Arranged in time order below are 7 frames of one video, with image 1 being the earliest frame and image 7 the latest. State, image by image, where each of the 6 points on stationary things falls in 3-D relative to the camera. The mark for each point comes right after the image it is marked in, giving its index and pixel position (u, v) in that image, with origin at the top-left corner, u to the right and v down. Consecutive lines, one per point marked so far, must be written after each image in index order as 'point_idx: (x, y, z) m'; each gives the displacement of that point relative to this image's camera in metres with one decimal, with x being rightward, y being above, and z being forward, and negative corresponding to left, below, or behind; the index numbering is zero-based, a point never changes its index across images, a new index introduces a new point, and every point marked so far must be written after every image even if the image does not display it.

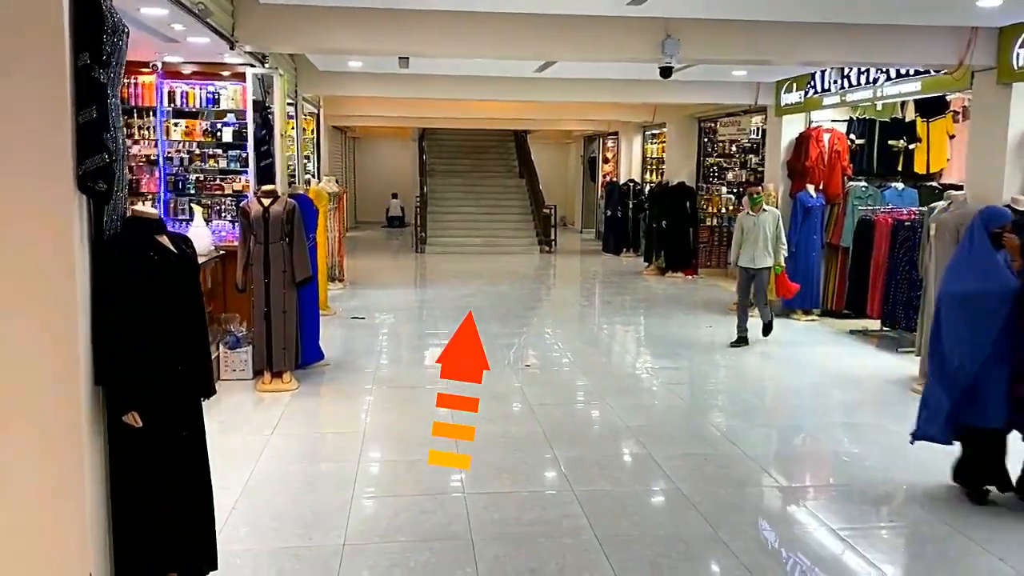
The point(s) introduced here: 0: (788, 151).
0: (+2.9, +1.4, +9.2) m
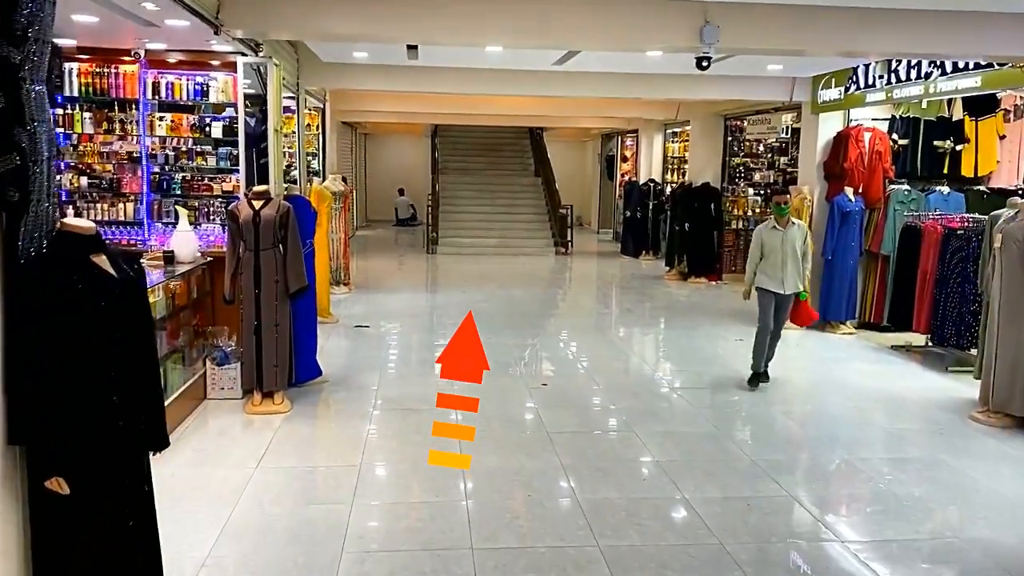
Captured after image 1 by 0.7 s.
0: (+3.1, +1.3, +8.6) m
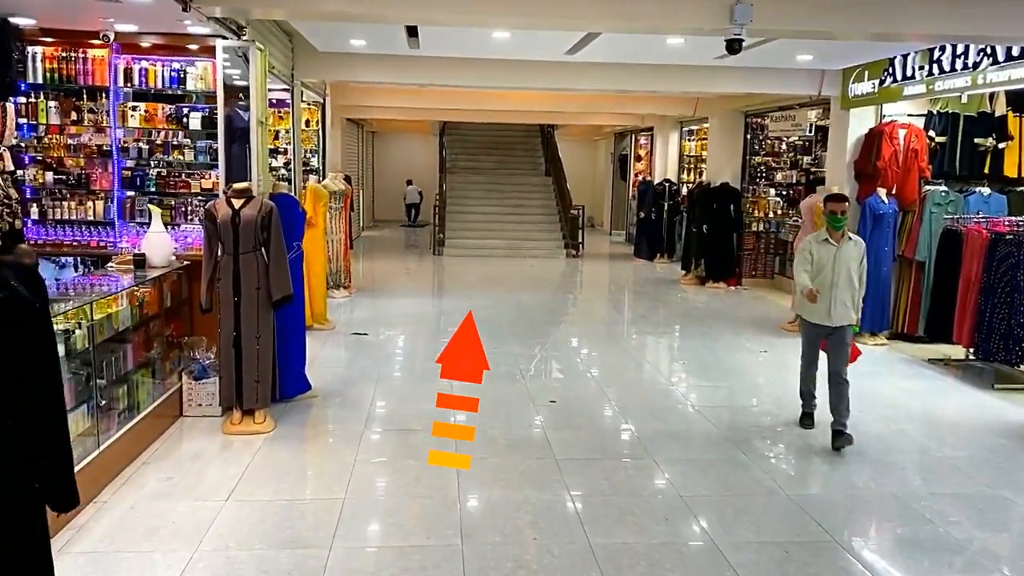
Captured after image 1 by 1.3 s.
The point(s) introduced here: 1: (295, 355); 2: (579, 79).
0: (+3.2, +1.3, +8.0) m
1: (-1.3, -0.4, +5.3) m
2: (+0.7, +2.0, +8.4) m
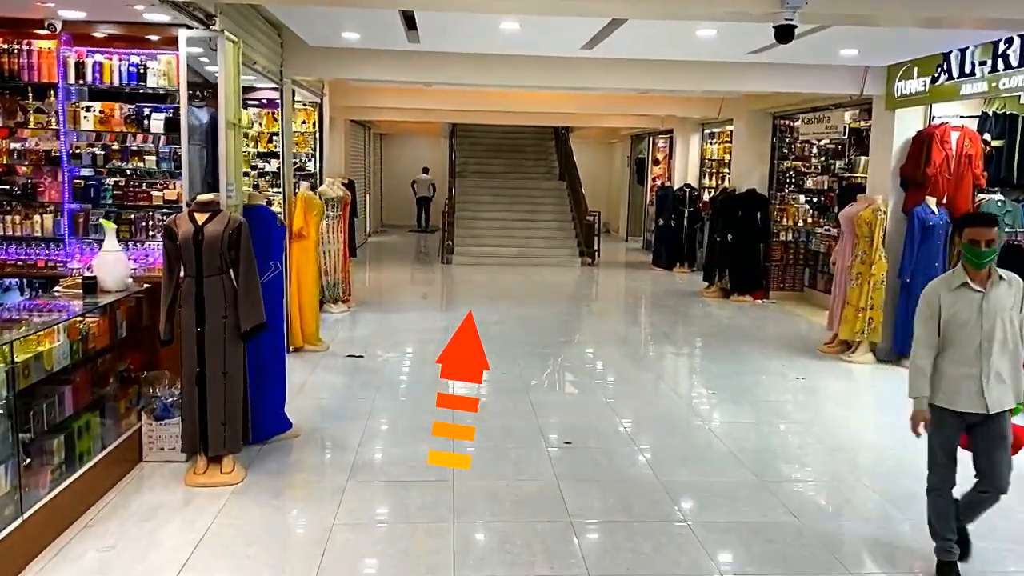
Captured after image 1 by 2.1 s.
0: (+3.3, +1.1, +7.3) m
1: (-1.3, -0.5, +4.7) m
2: (+0.8, +1.9, +7.7) m
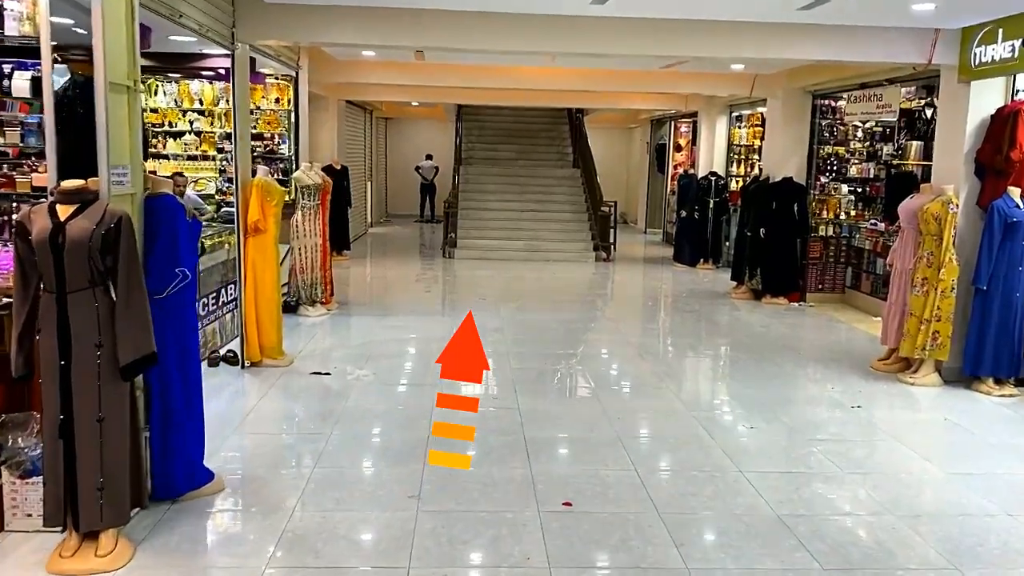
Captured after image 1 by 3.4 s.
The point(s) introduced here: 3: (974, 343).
0: (+3.2, +1.1, +6.1) m
1: (-1.4, -0.6, +3.6) m
2: (+0.8, +1.8, +6.5) m
3: (+3.1, -0.4, +5.9) m
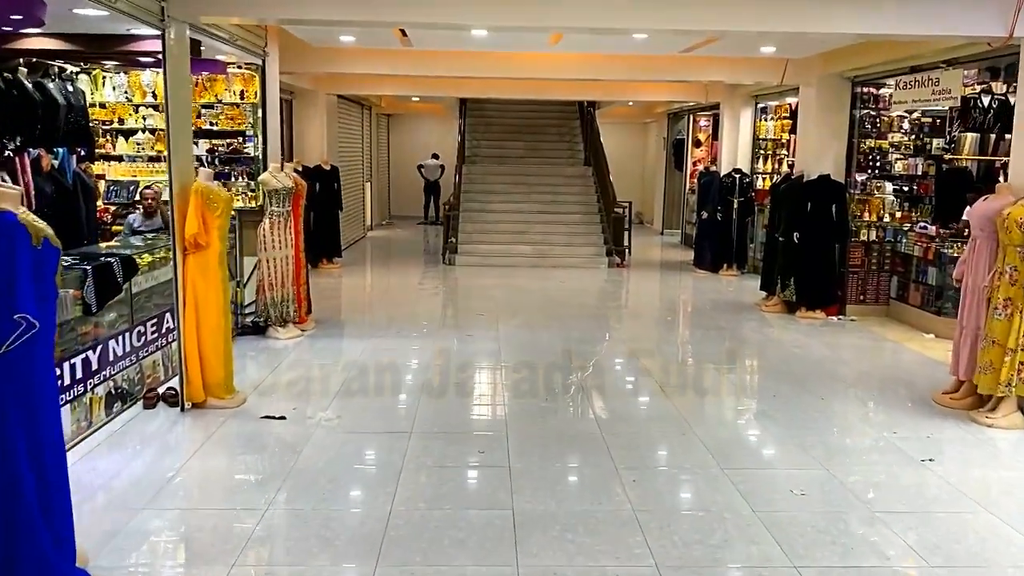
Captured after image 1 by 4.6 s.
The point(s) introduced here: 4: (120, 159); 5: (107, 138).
0: (+3.2, +0.9, +5.0) m
1: (-1.5, -0.8, +2.6) m
2: (+0.7, +1.7, +5.5) m
3: (+3.1, -0.5, +4.9) m
4: (-3.1, +1.0, +6.9) m
5: (-3.2, +1.2, +6.9) m
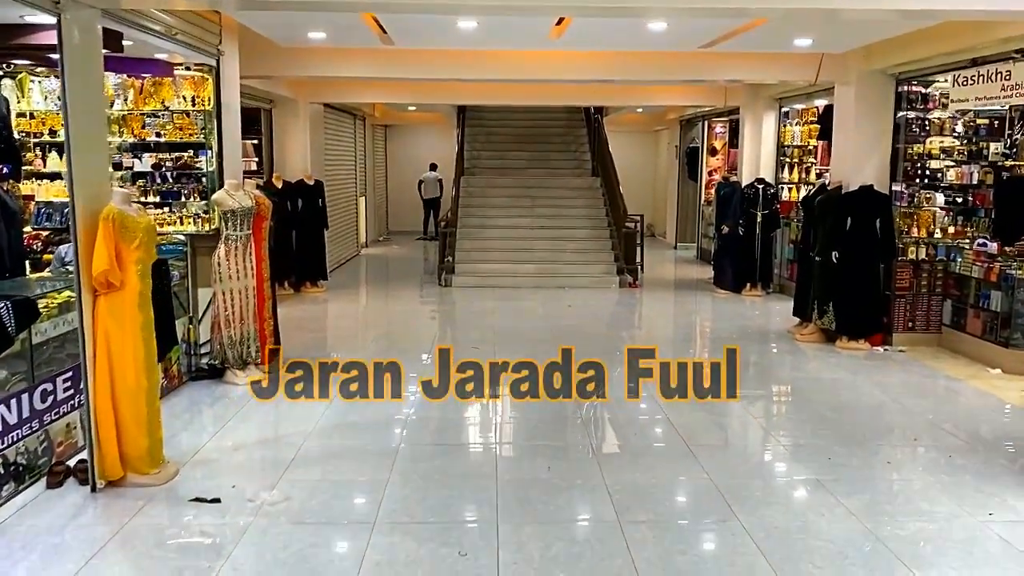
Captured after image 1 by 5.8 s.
0: (+3.2, +0.8, +4.0) m
1: (-1.5, -1.0, +1.6) m
2: (+0.7, +1.5, +4.5) m
3: (+3.1, -0.7, +3.8) m
4: (-3.2, +0.8, +6.0) m
5: (-3.3, +0.9, +6.0) m
